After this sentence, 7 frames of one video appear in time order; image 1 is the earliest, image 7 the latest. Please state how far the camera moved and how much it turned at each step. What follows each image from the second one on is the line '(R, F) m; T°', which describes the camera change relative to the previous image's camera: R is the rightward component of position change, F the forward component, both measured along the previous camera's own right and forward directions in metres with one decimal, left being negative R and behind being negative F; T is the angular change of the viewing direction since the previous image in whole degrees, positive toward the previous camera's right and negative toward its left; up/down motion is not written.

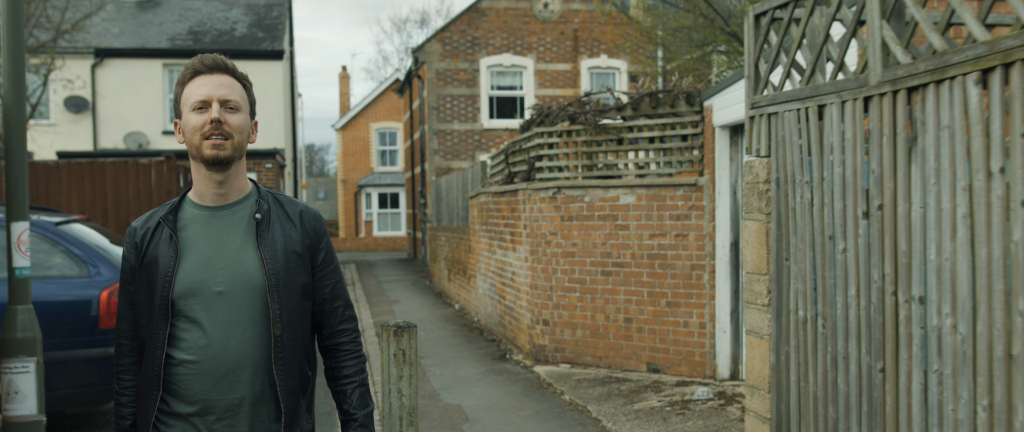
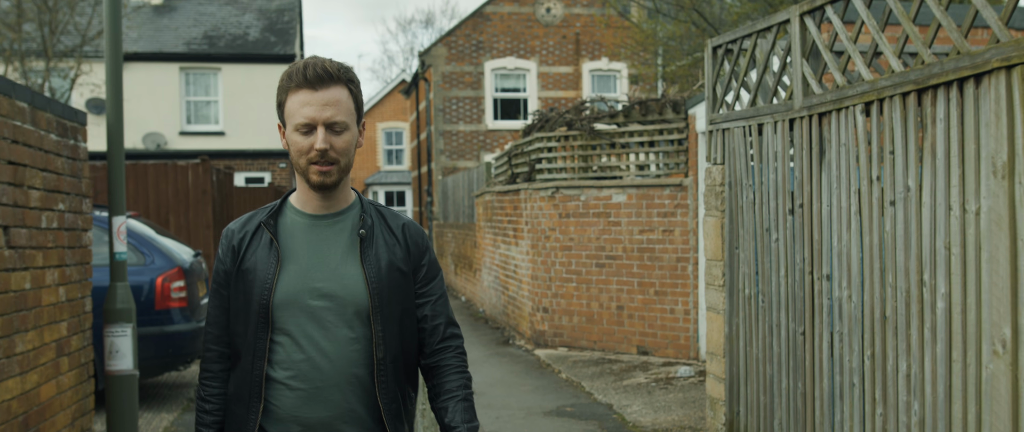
(0.0, -1.0) m; 0°
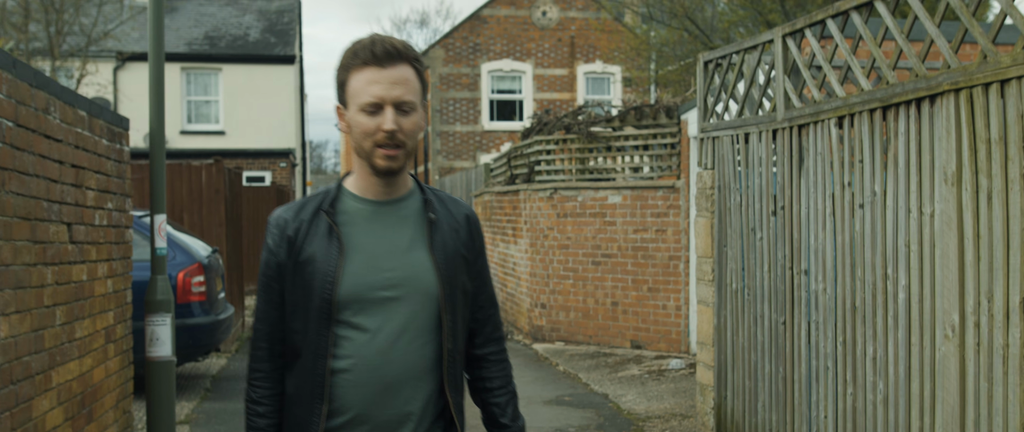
(-0.1, -0.5) m; 0°
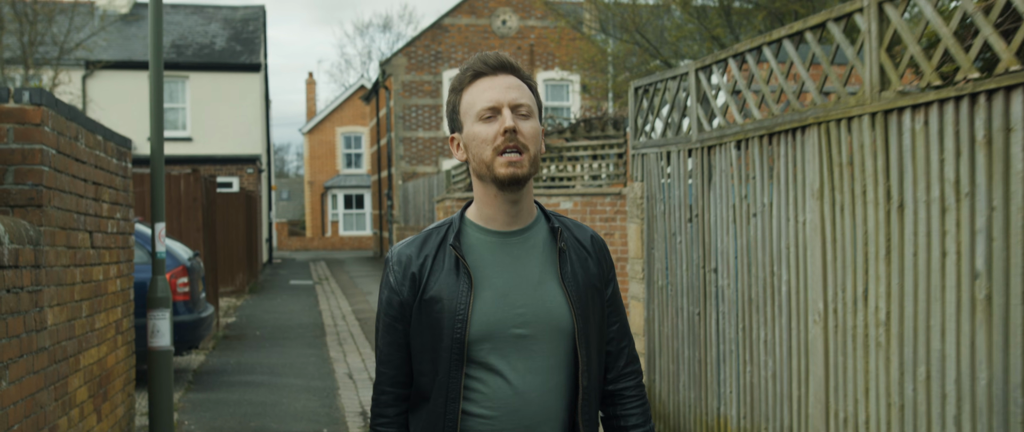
(0.0, -0.8) m; +2°
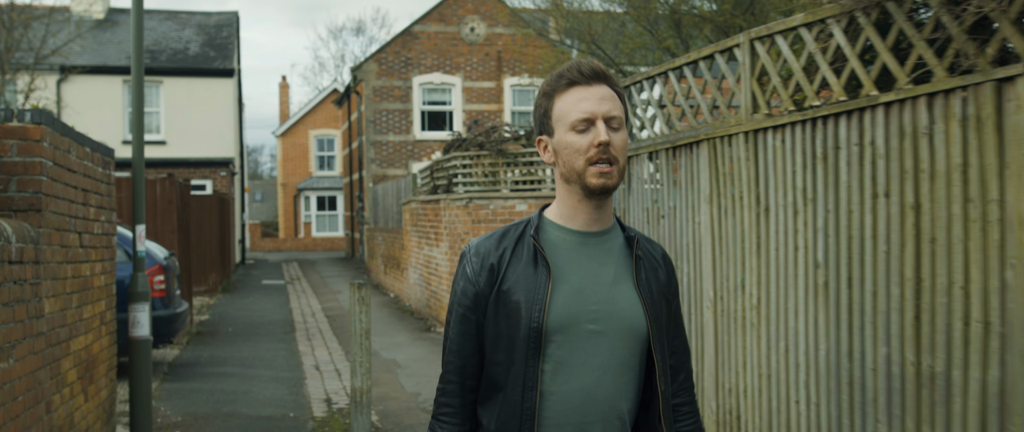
(+0.2, -0.7) m; +1°
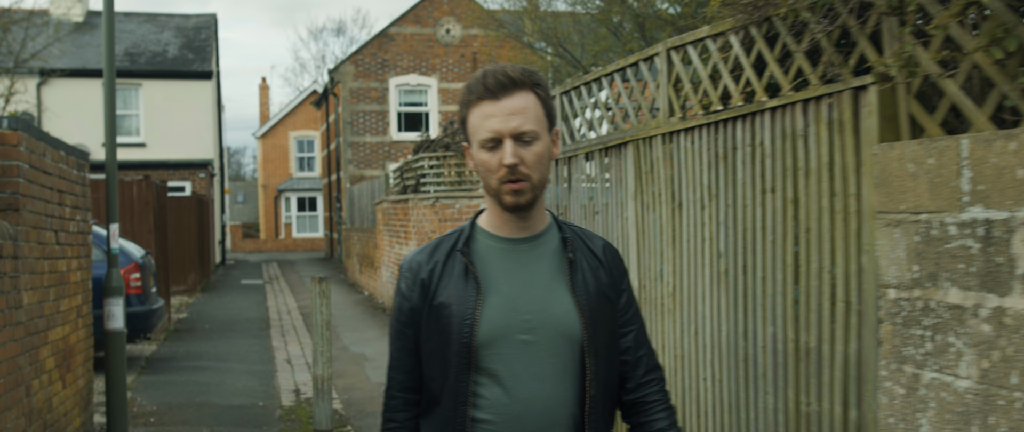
(+0.2, -0.4) m; +1°
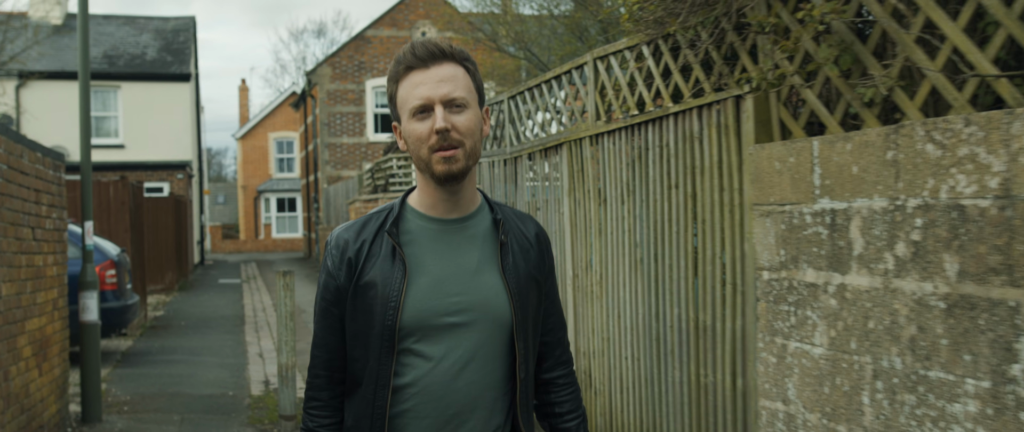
(+0.2, -0.5) m; +1°
